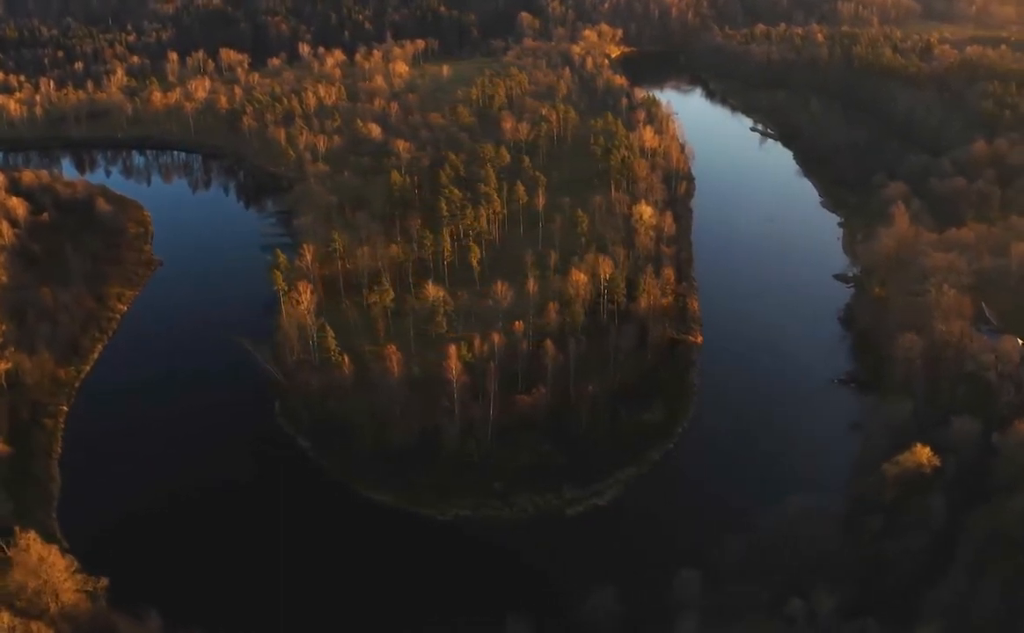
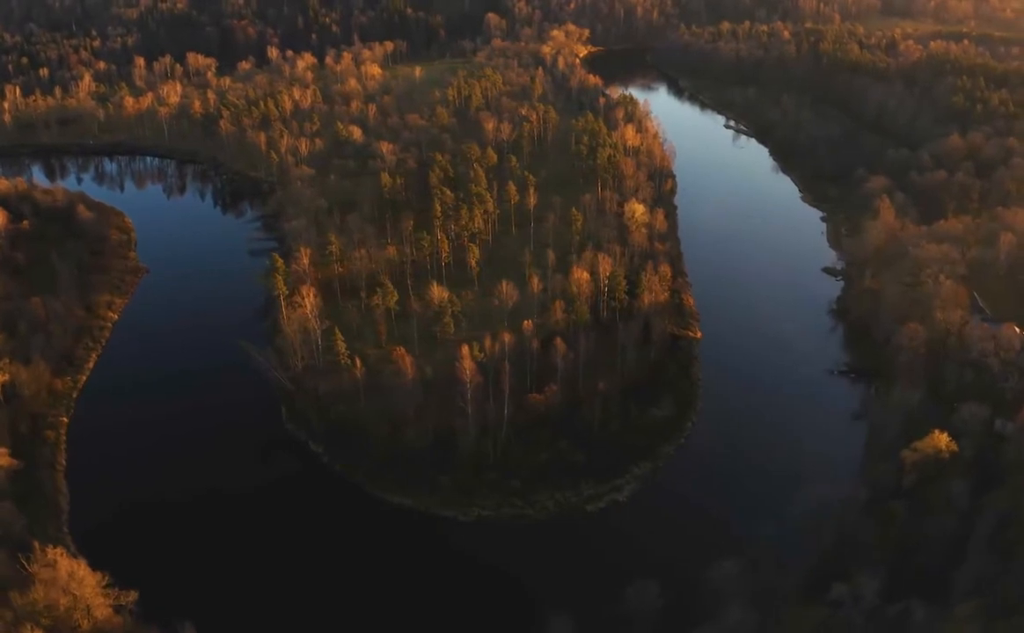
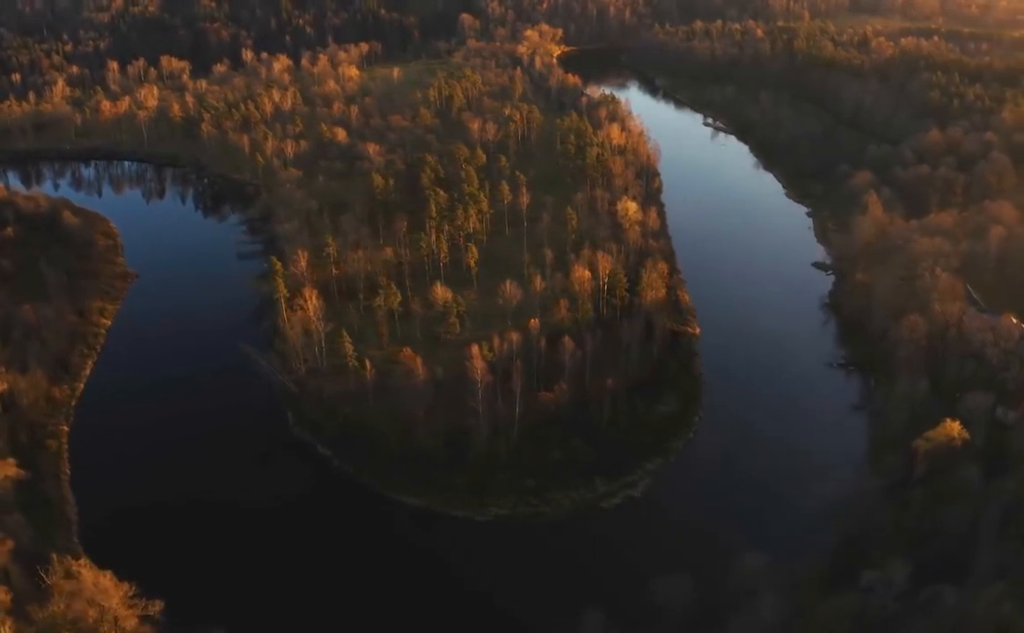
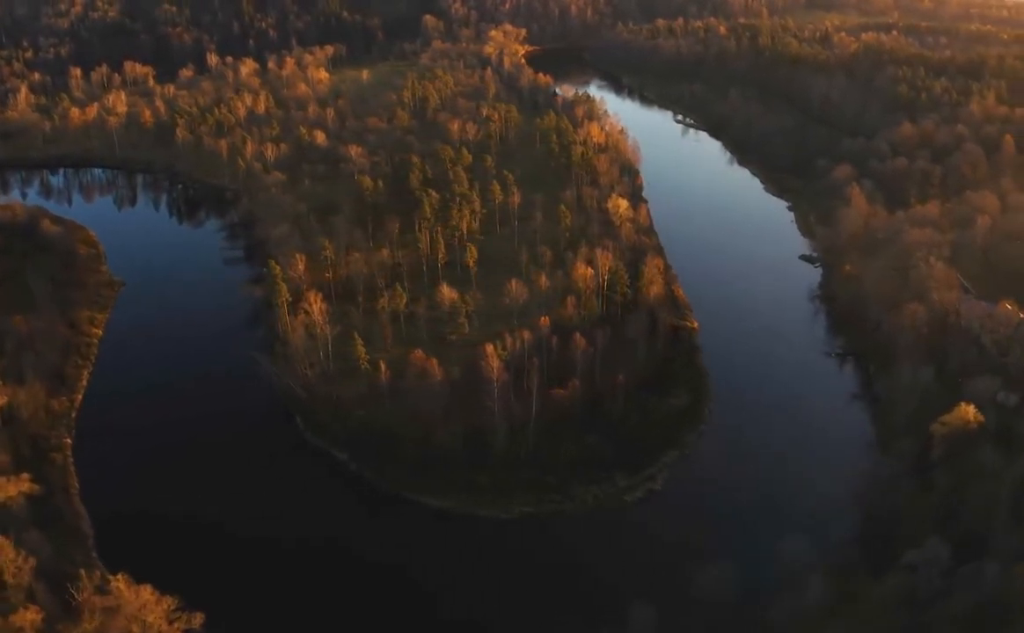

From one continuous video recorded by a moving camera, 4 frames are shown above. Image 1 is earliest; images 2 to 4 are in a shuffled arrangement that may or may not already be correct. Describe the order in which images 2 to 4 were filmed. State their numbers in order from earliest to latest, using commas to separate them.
2, 3, 4
